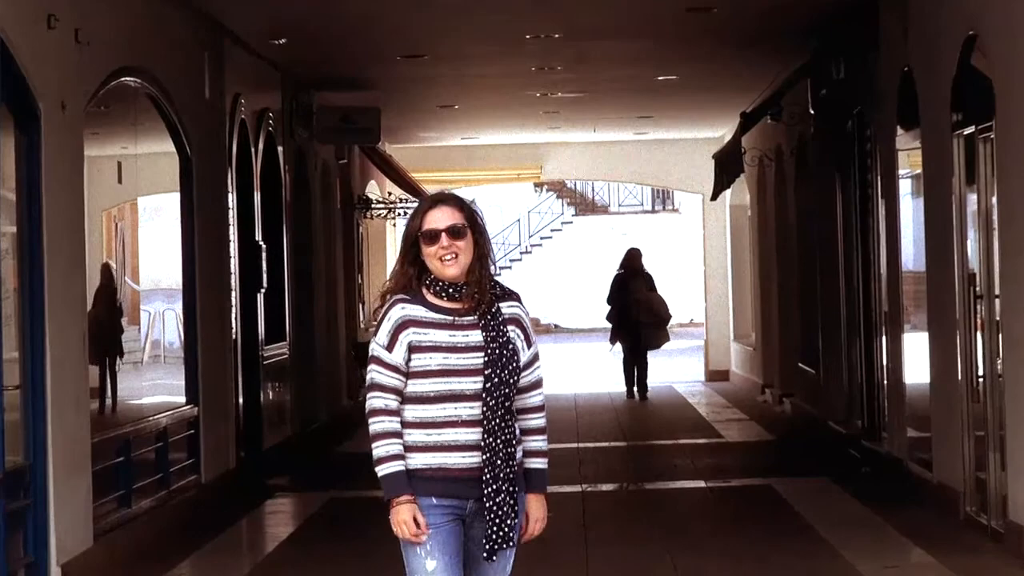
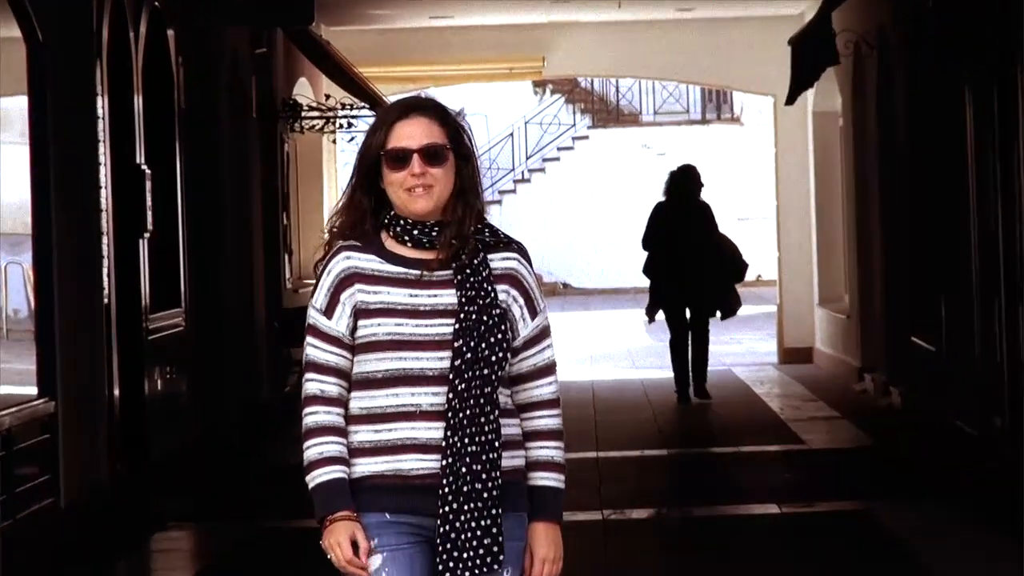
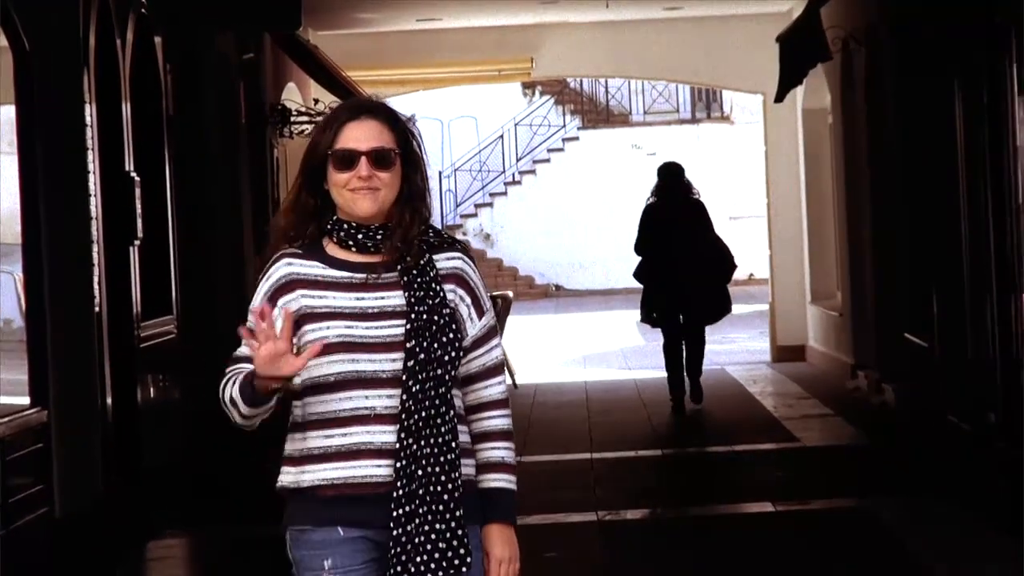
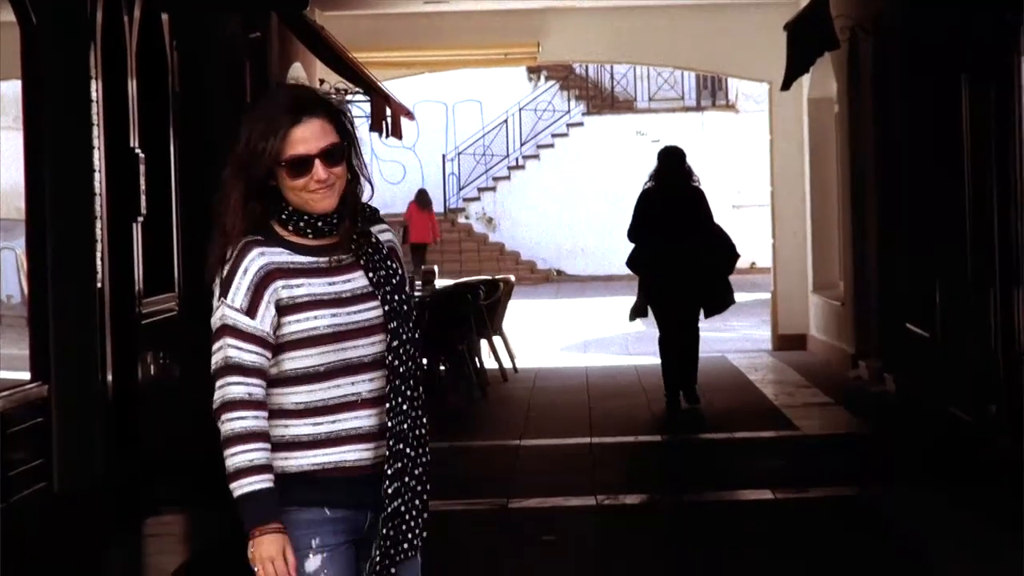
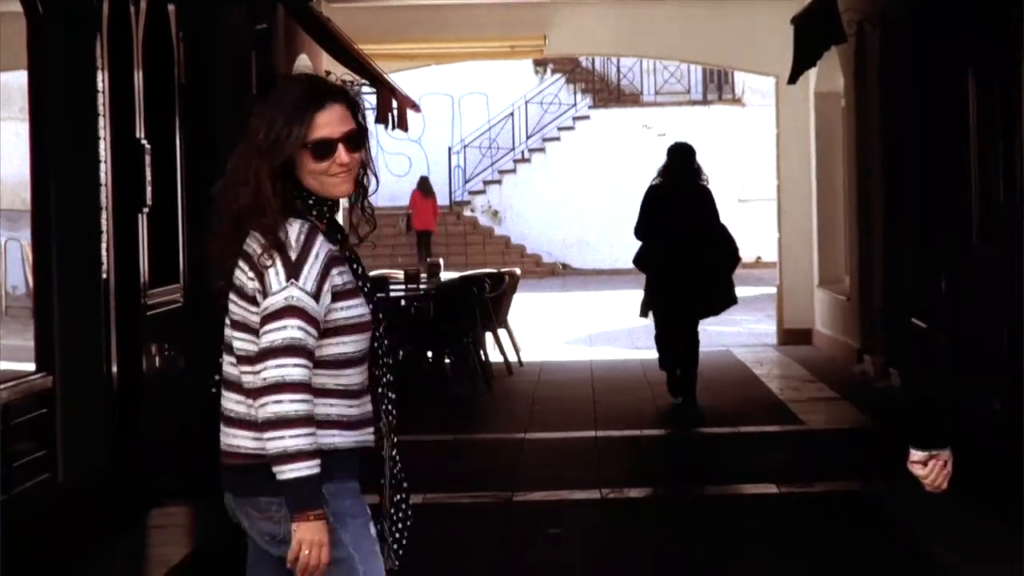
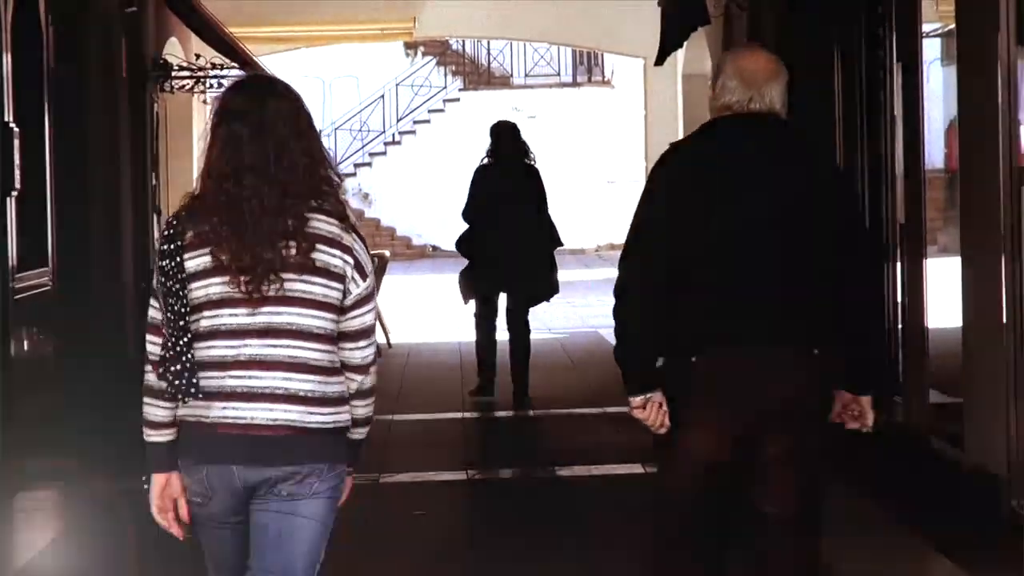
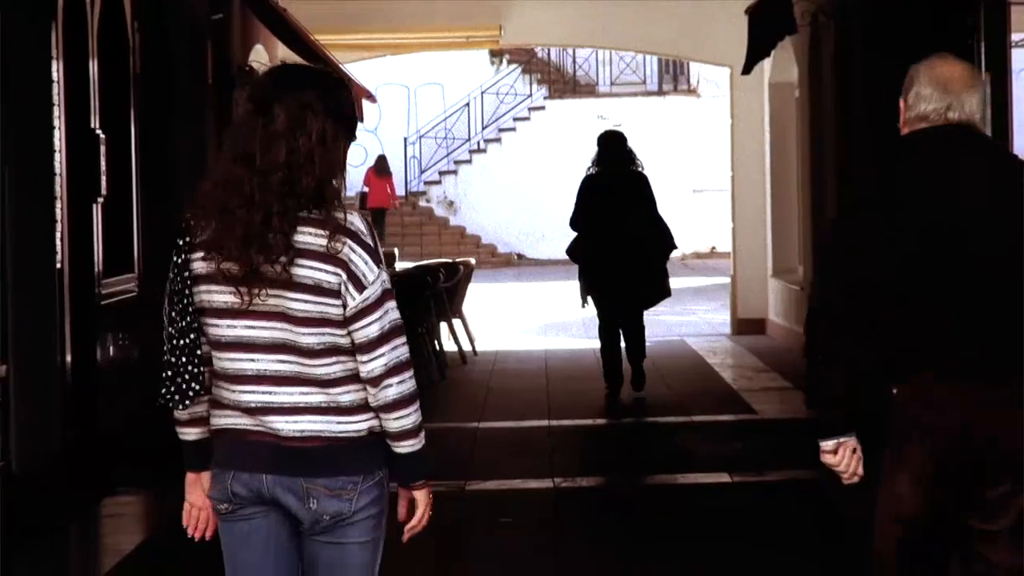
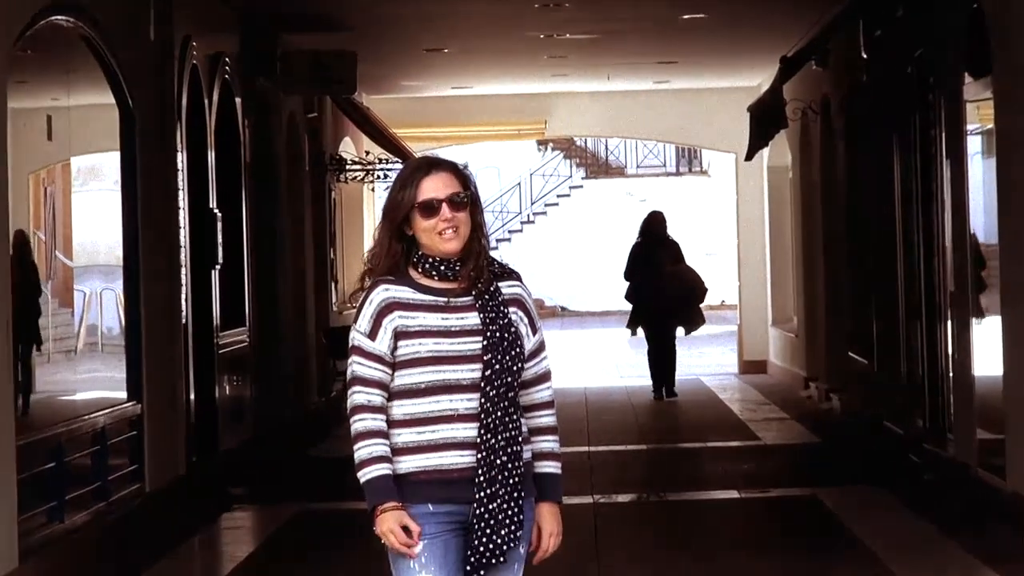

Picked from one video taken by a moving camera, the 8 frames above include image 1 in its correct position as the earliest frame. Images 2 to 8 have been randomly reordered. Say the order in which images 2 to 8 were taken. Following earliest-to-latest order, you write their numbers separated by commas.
8, 2, 3, 4, 5, 7, 6
